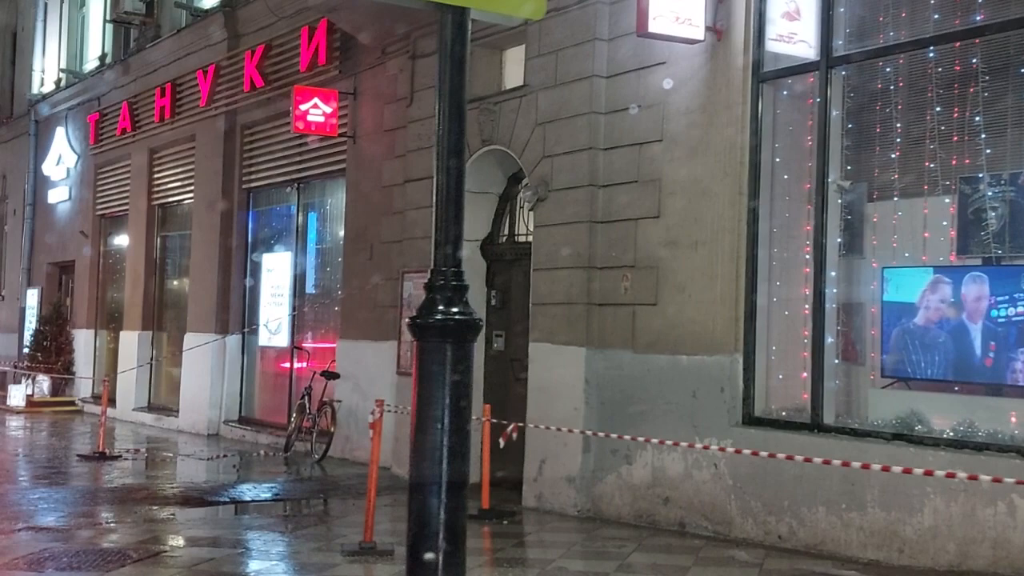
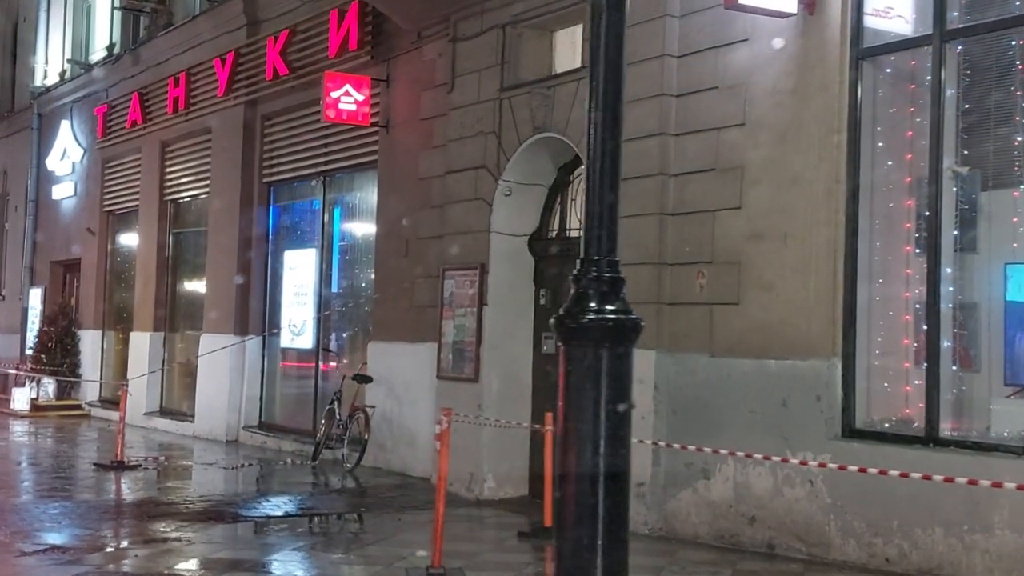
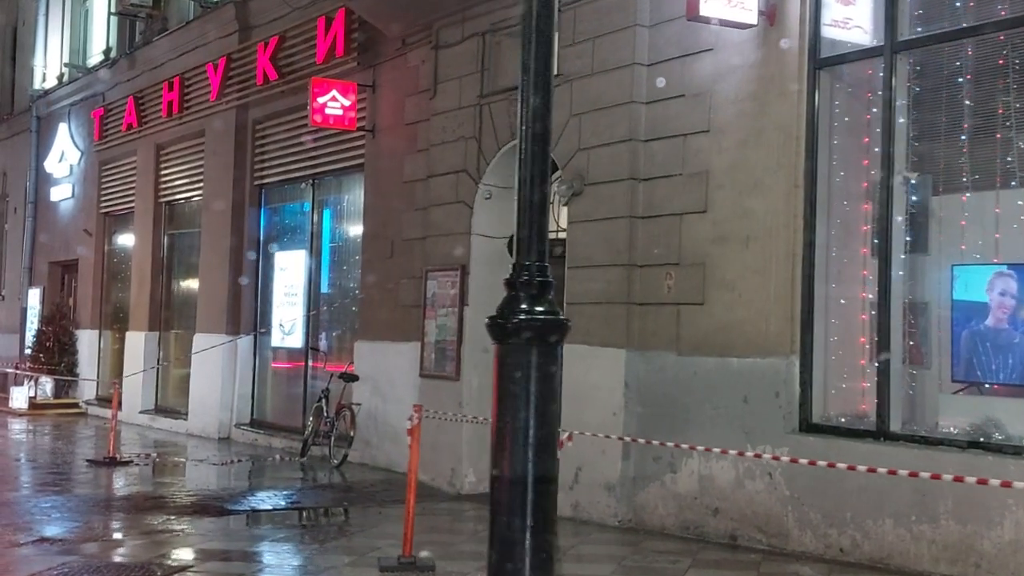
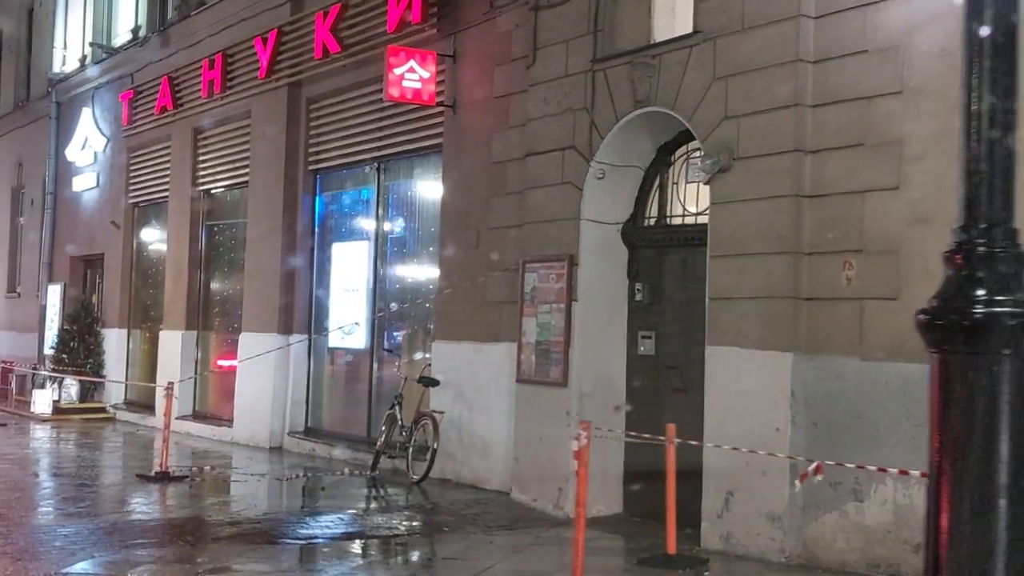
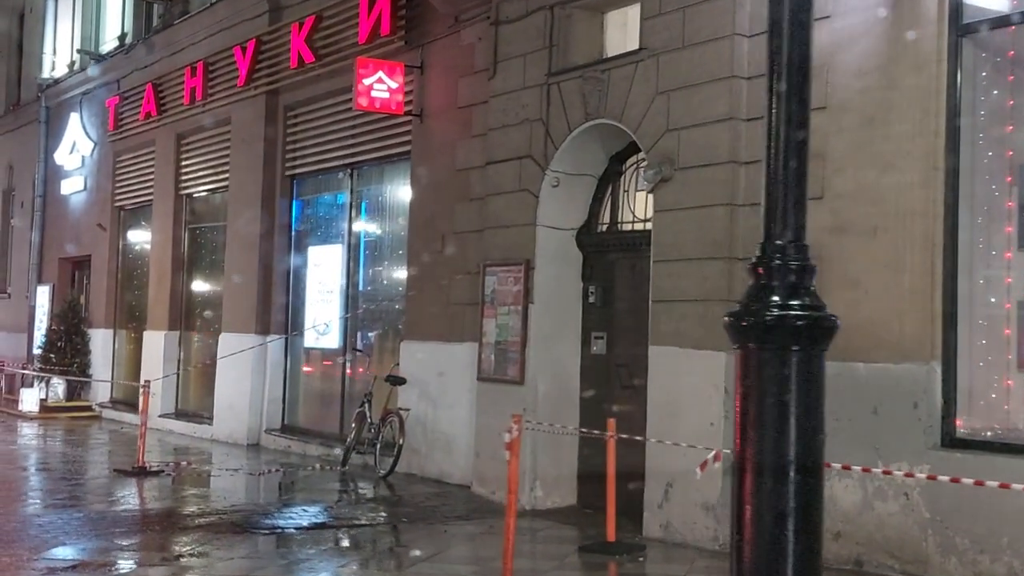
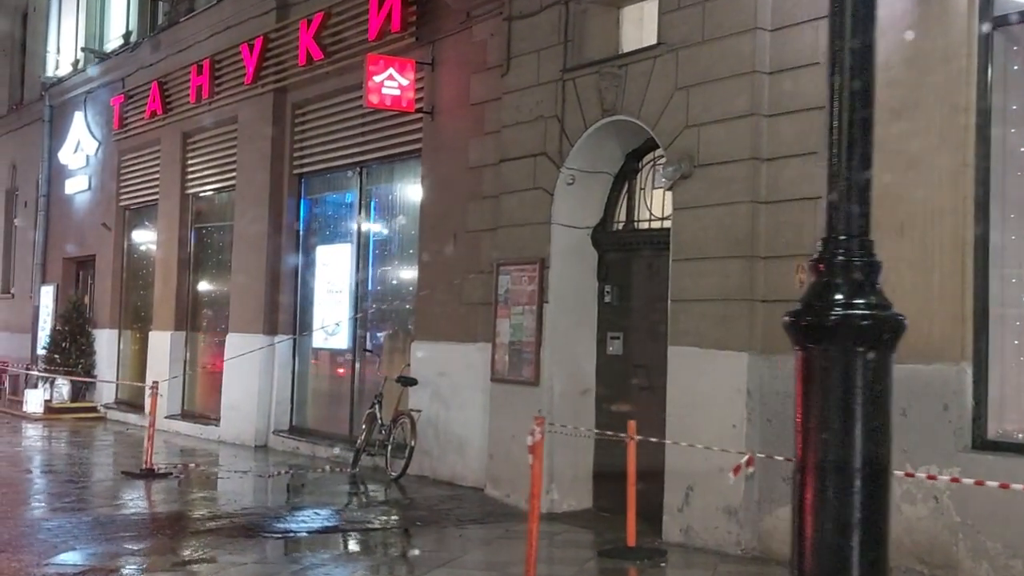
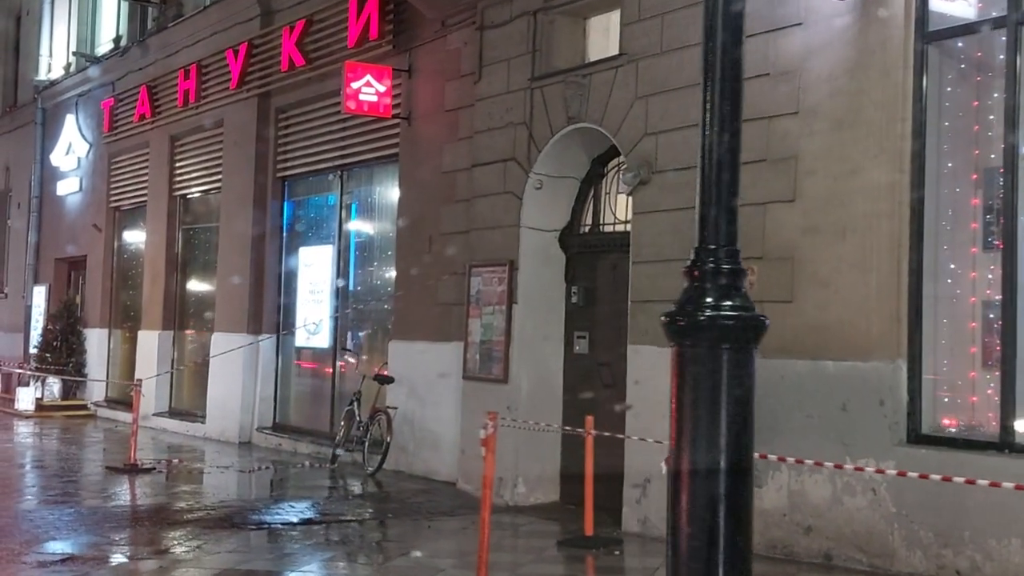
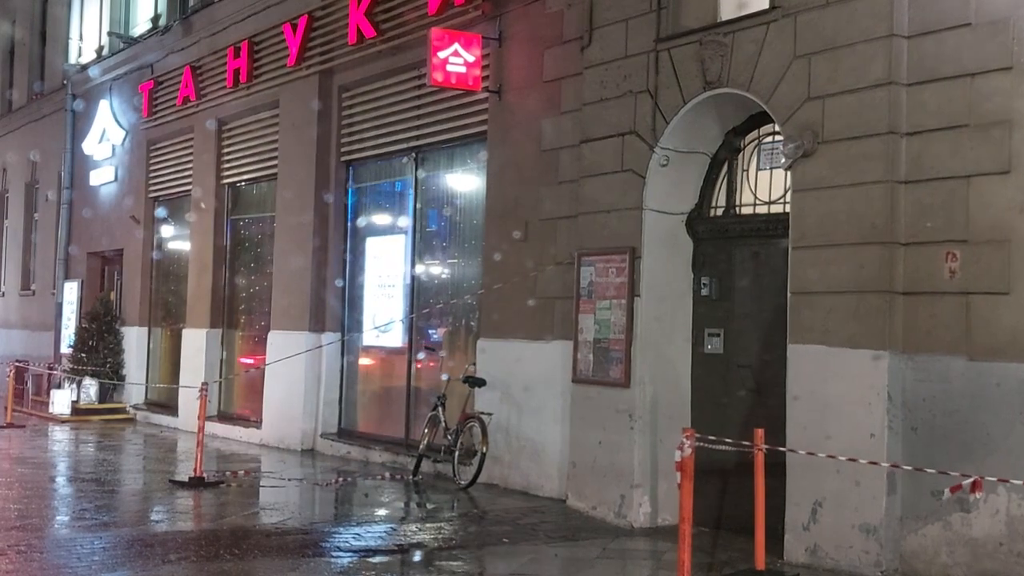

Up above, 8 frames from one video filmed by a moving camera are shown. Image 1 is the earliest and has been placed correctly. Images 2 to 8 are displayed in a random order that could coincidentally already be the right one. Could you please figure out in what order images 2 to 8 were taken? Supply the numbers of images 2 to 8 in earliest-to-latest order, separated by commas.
3, 2, 7, 5, 6, 4, 8
